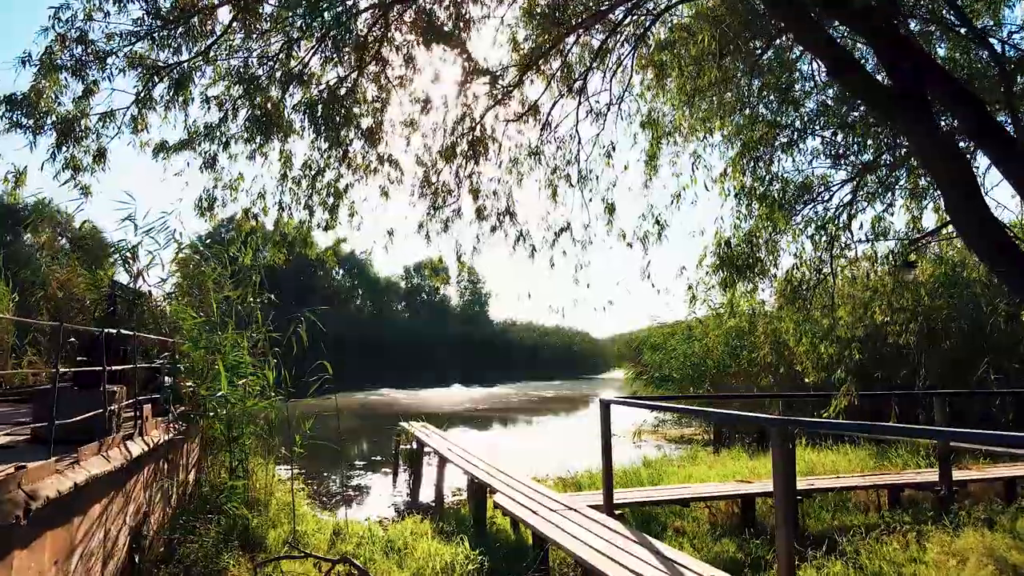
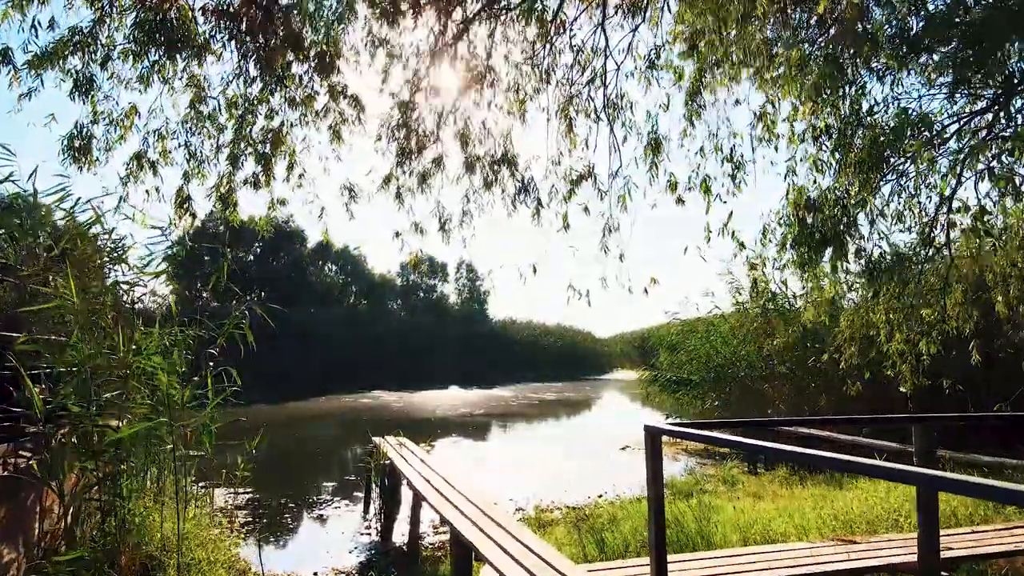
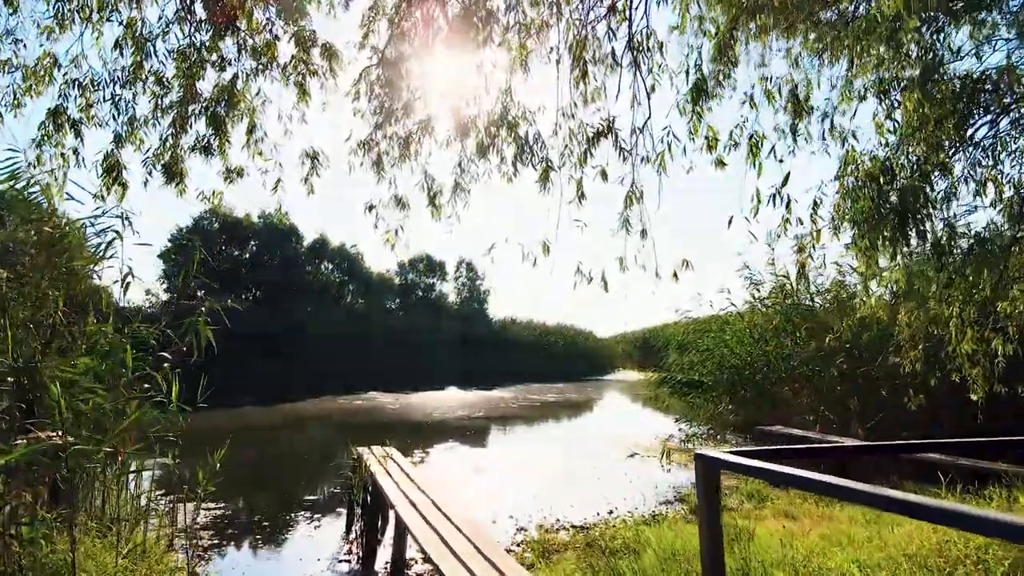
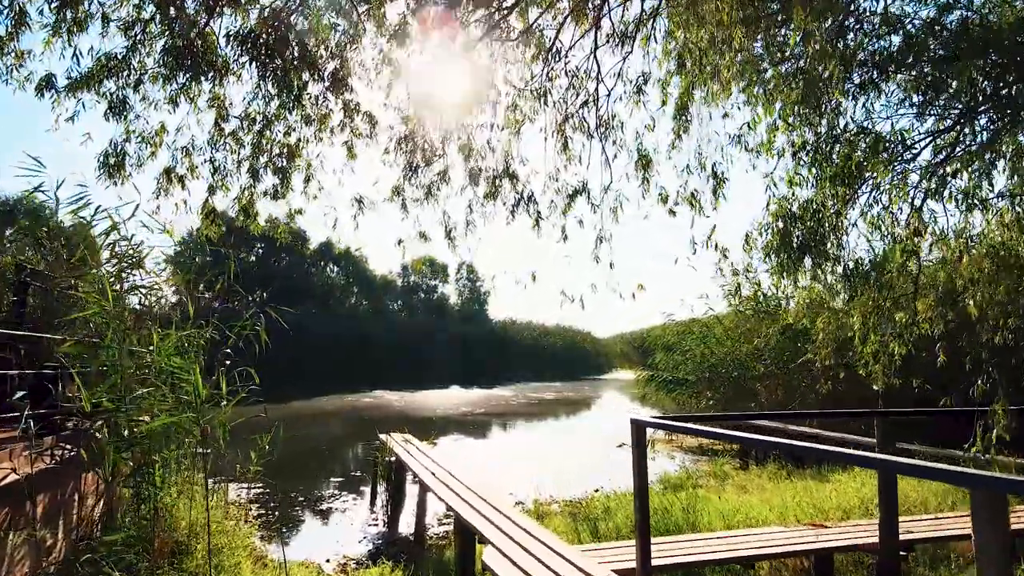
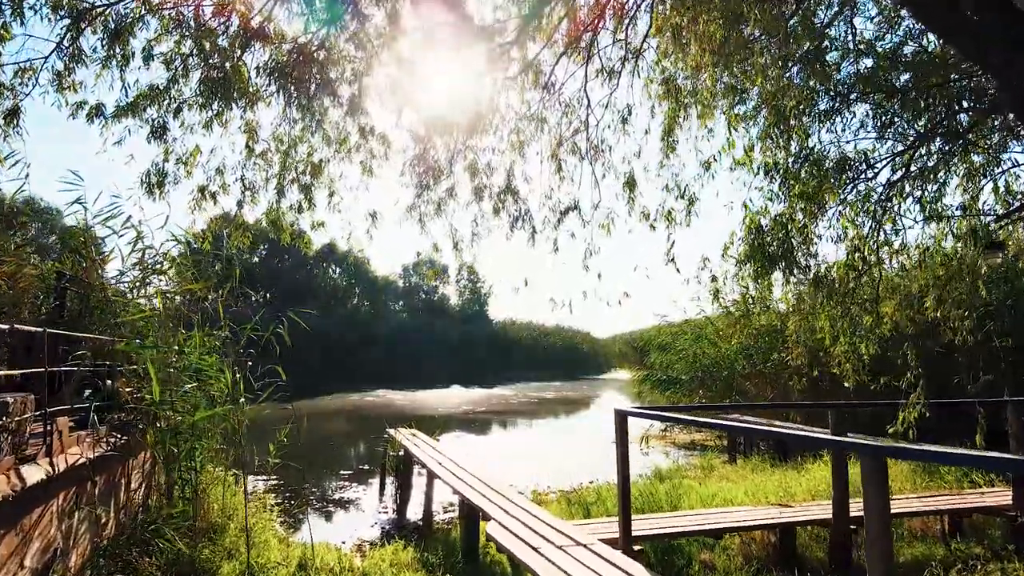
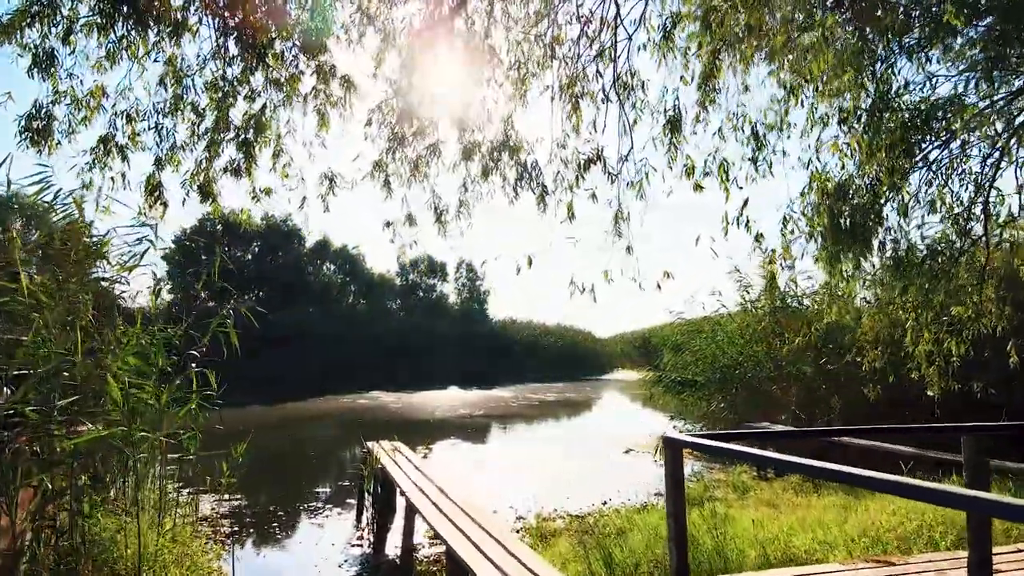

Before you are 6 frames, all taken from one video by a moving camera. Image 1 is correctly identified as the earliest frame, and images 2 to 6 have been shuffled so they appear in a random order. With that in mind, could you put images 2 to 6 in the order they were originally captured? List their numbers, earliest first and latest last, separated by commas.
5, 4, 2, 6, 3
